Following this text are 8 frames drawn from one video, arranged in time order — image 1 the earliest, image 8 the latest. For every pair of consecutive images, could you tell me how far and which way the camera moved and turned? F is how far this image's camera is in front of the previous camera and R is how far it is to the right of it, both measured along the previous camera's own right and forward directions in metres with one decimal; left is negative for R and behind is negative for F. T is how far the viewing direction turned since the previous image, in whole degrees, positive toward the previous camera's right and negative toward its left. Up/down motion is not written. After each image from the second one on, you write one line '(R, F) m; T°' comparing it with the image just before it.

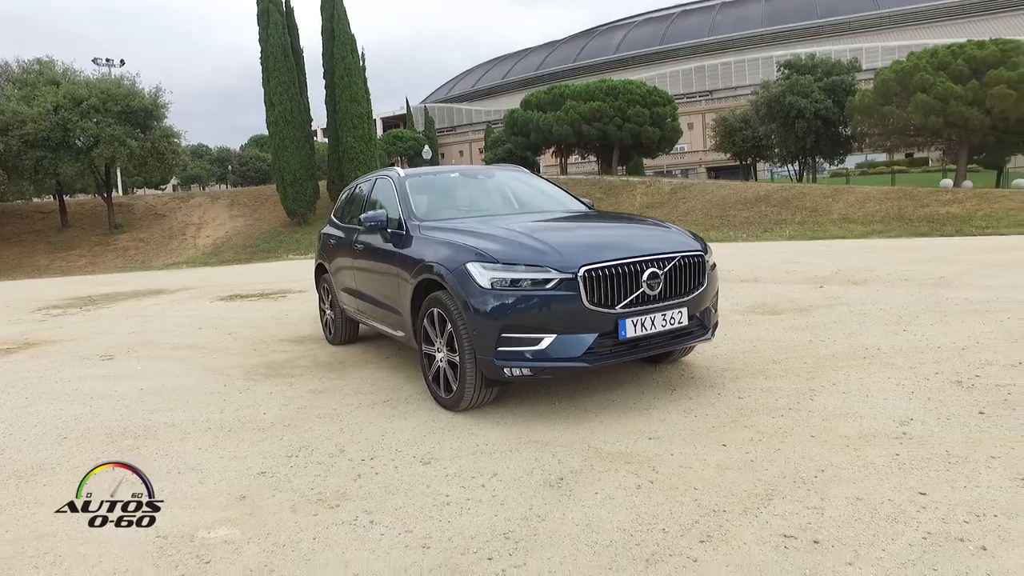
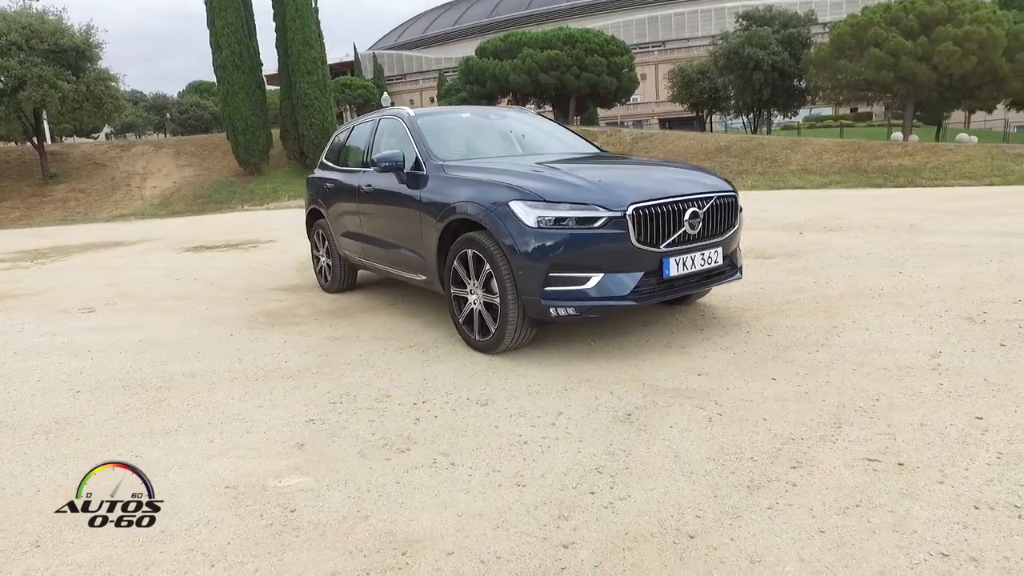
(-0.6, +0.1) m; +4°
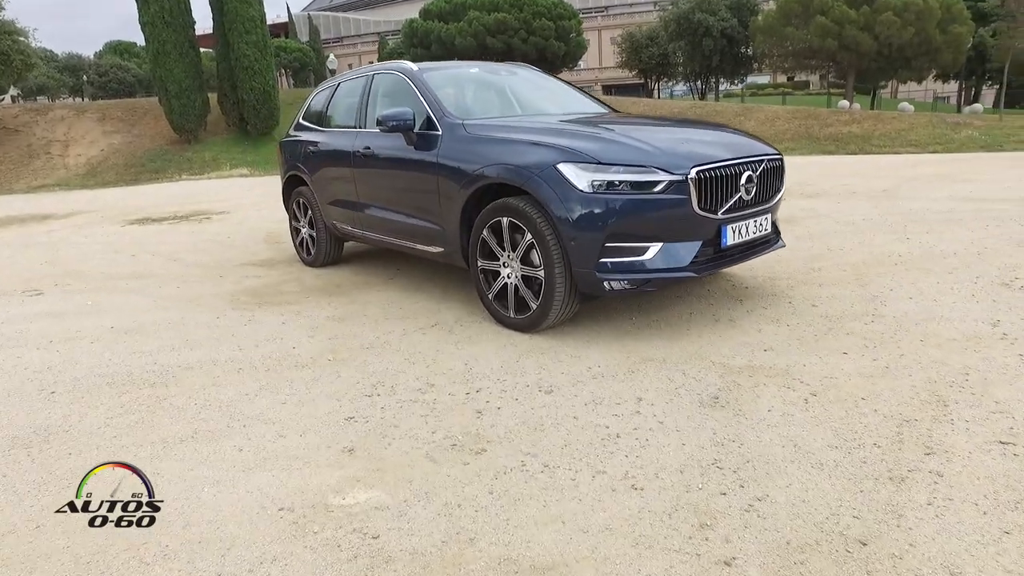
(-0.6, +0.4) m; +5°
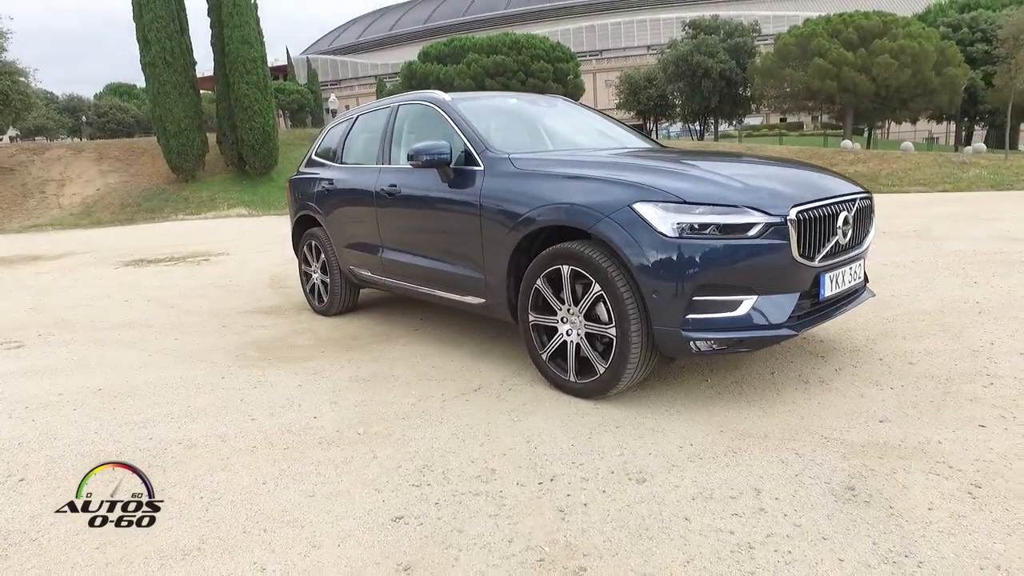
(-0.3, +0.5) m; +1°
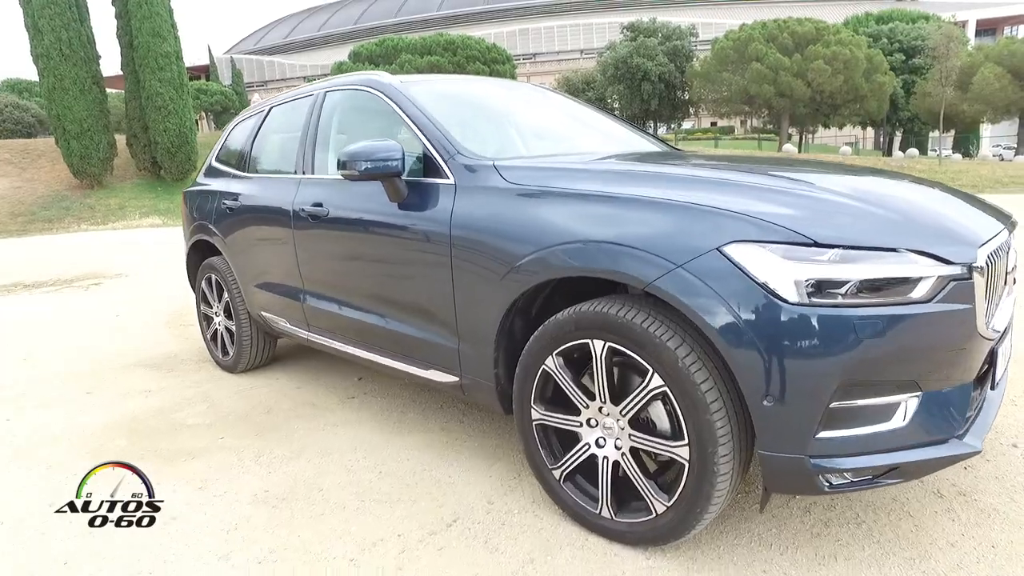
(-0.2, +1.2) m; +6°
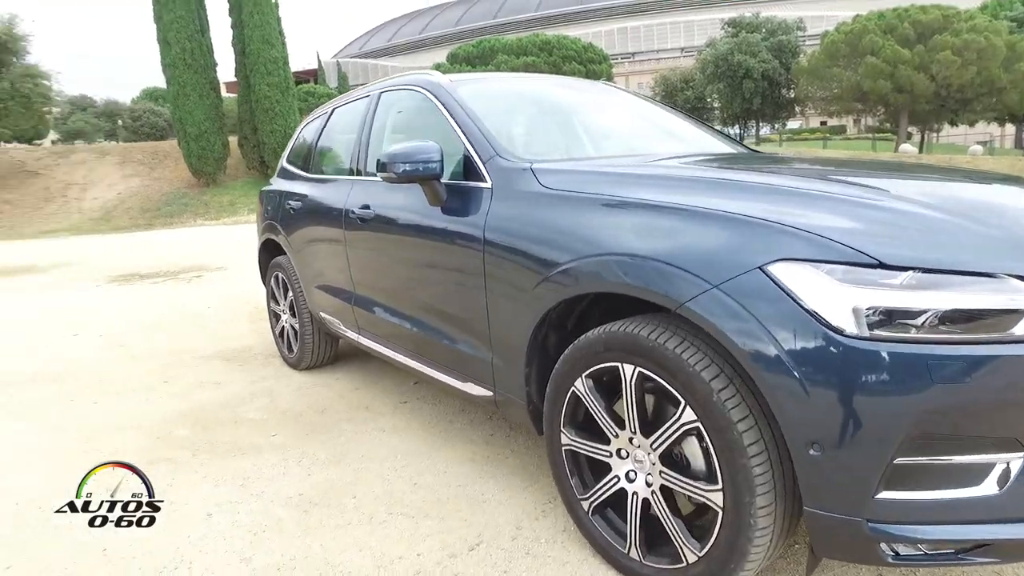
(+0.2, +0.2) m; -8°
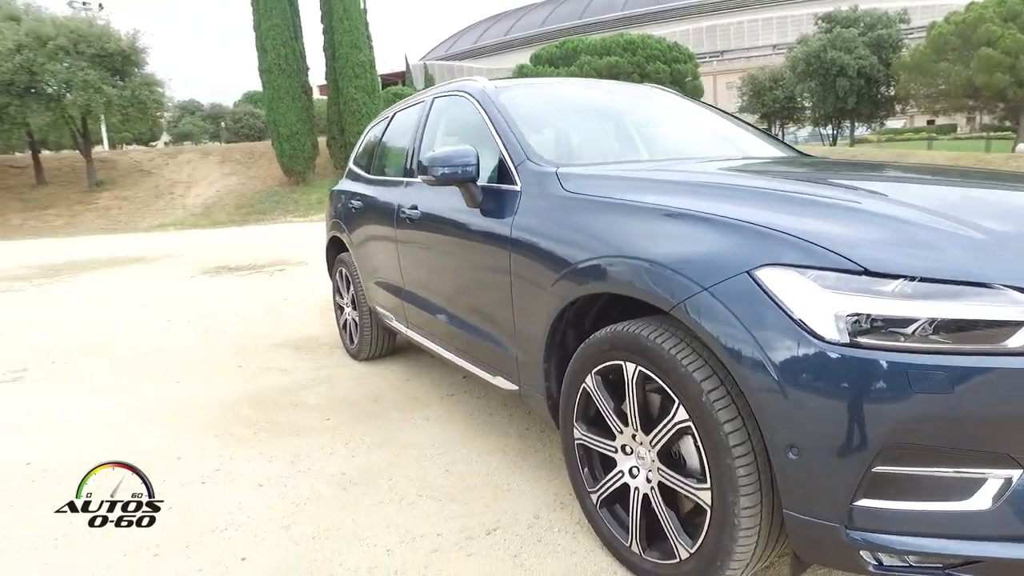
(+0.2, -0.1) m; -7°
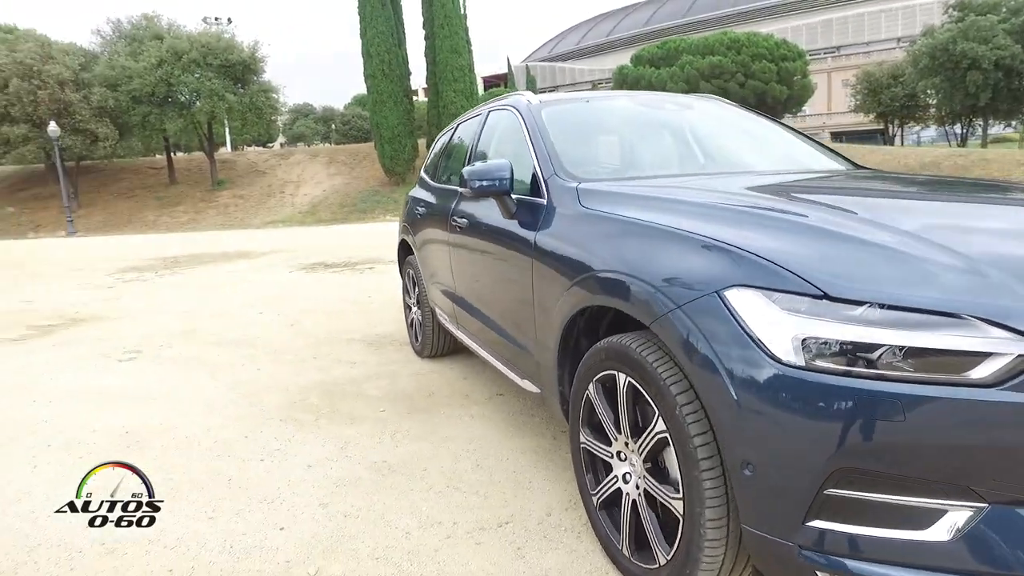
(+0.3, -0.1) m; -9°
